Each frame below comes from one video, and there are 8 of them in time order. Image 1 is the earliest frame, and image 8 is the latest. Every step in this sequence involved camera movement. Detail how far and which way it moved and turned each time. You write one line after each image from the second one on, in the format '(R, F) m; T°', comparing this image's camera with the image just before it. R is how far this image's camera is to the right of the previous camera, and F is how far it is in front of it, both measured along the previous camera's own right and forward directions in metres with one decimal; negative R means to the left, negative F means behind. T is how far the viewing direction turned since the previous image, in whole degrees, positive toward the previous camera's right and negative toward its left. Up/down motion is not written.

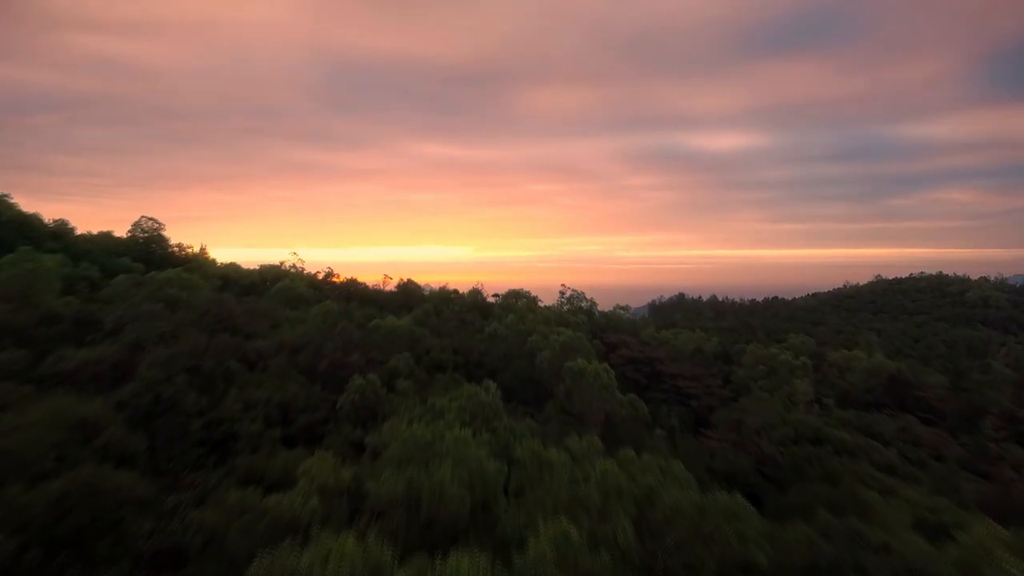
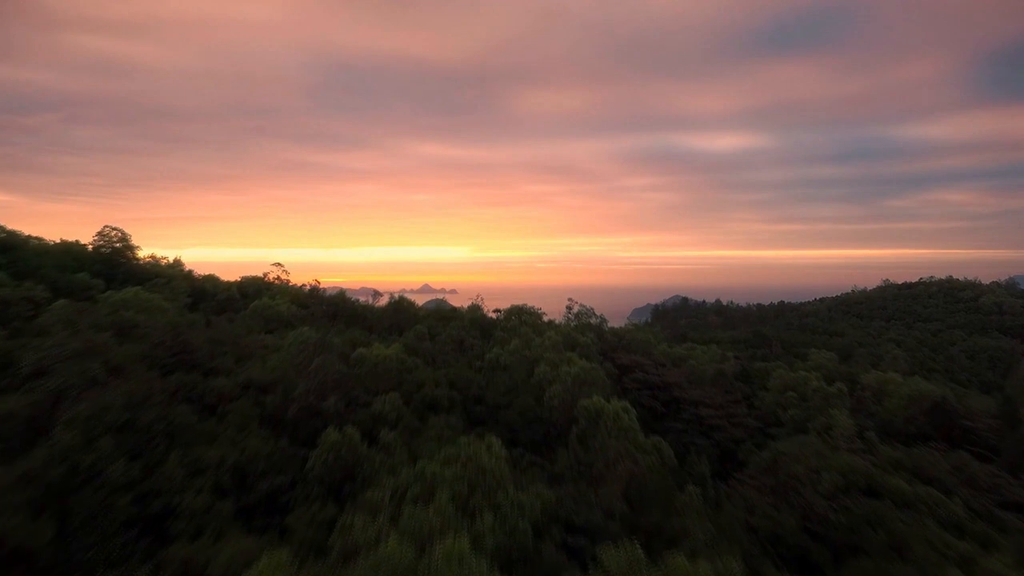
(-0.1, +1.3) m; 0°
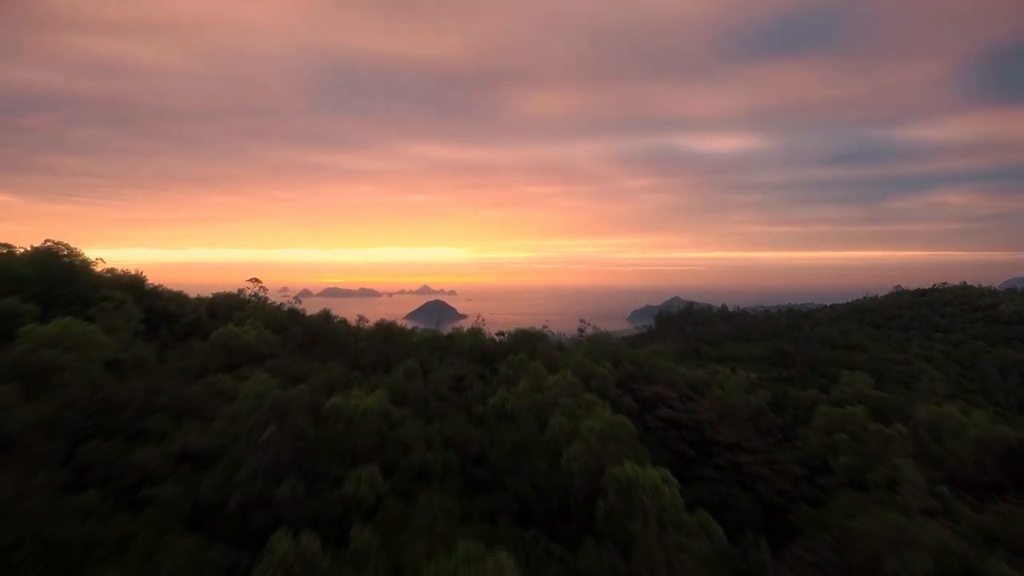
(-0.1, +1.7) m; 0°
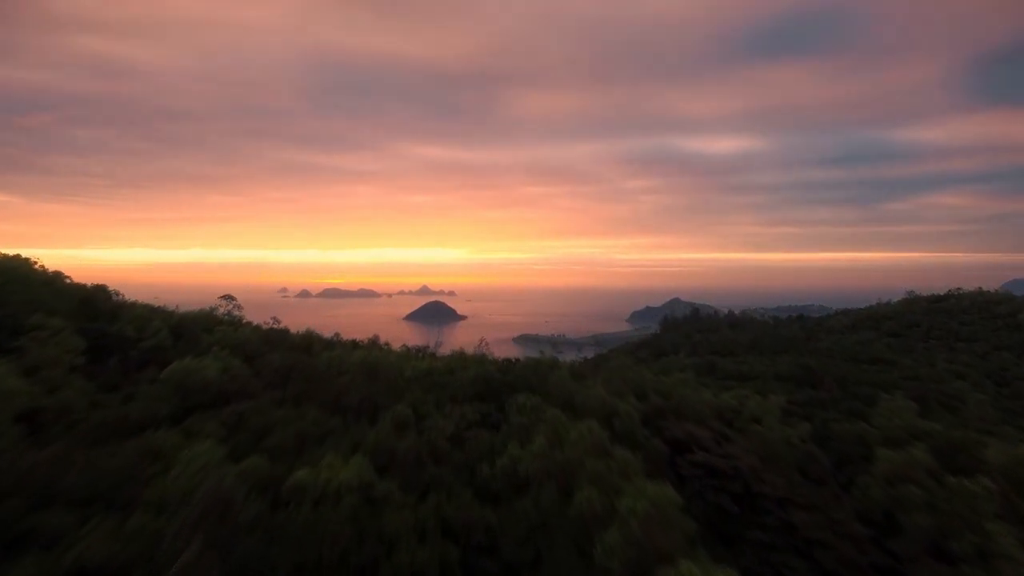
(-0.2, +1.6) m; 0°
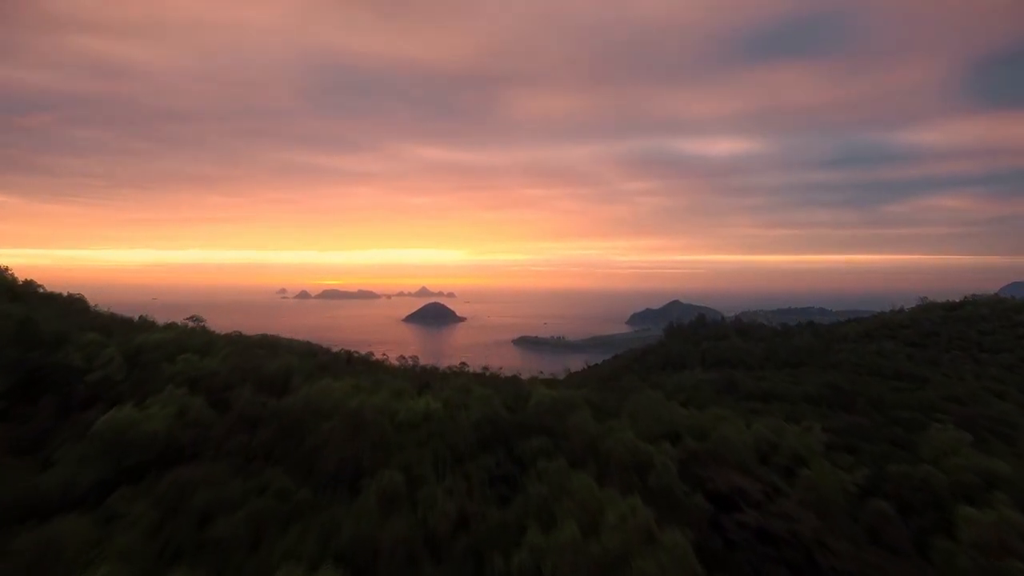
(-0.2, +1.6) m; 0°
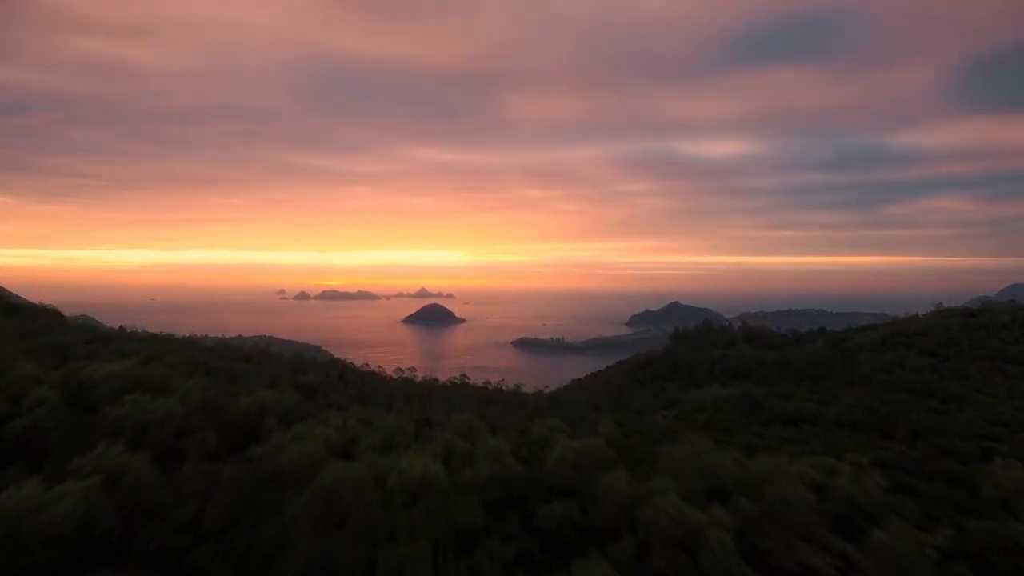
(-0.2, +1.6) m; 0°
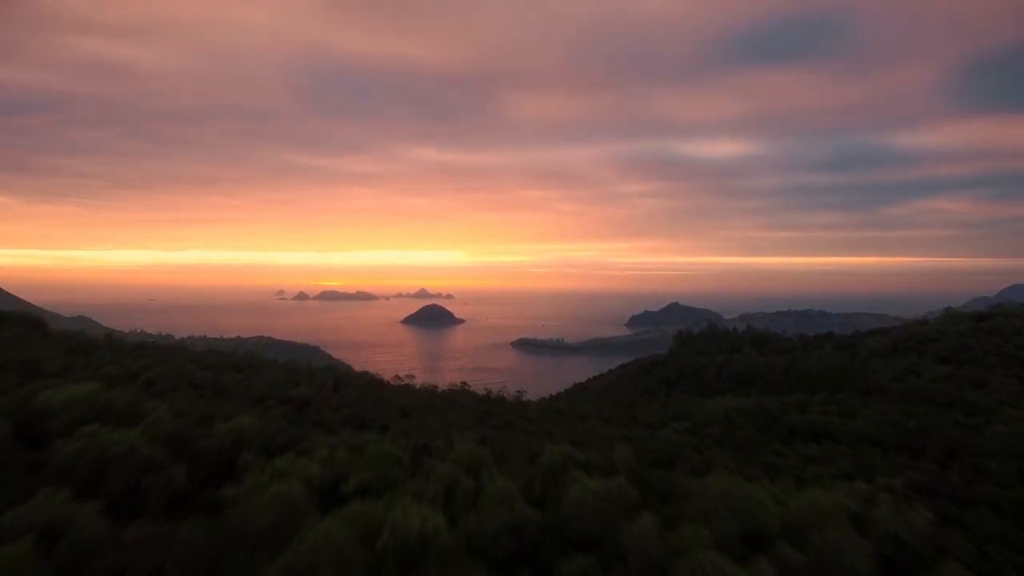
(-0.1, +1.0) m; 0°
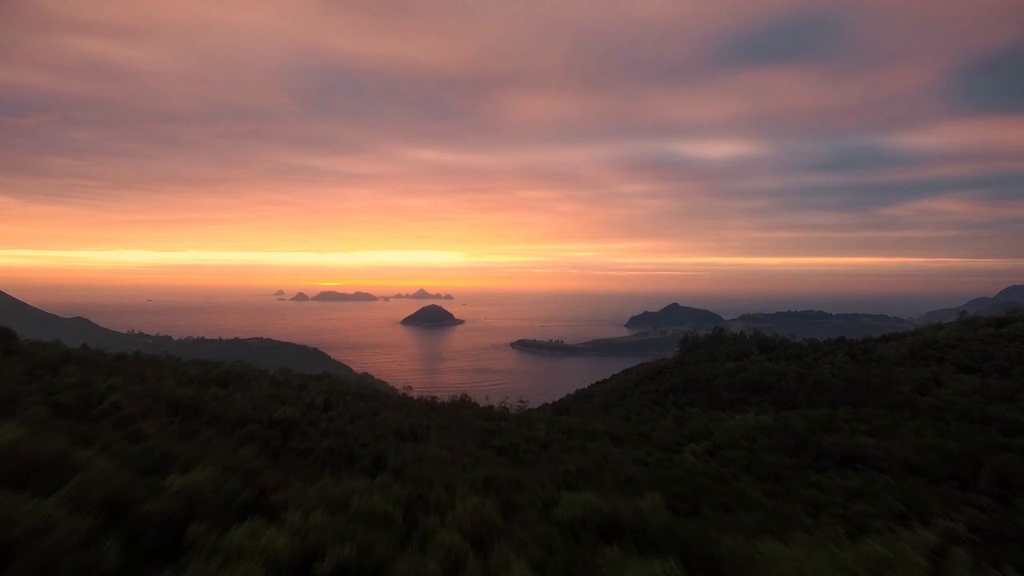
(-0.2, +1.5) m; 0°
